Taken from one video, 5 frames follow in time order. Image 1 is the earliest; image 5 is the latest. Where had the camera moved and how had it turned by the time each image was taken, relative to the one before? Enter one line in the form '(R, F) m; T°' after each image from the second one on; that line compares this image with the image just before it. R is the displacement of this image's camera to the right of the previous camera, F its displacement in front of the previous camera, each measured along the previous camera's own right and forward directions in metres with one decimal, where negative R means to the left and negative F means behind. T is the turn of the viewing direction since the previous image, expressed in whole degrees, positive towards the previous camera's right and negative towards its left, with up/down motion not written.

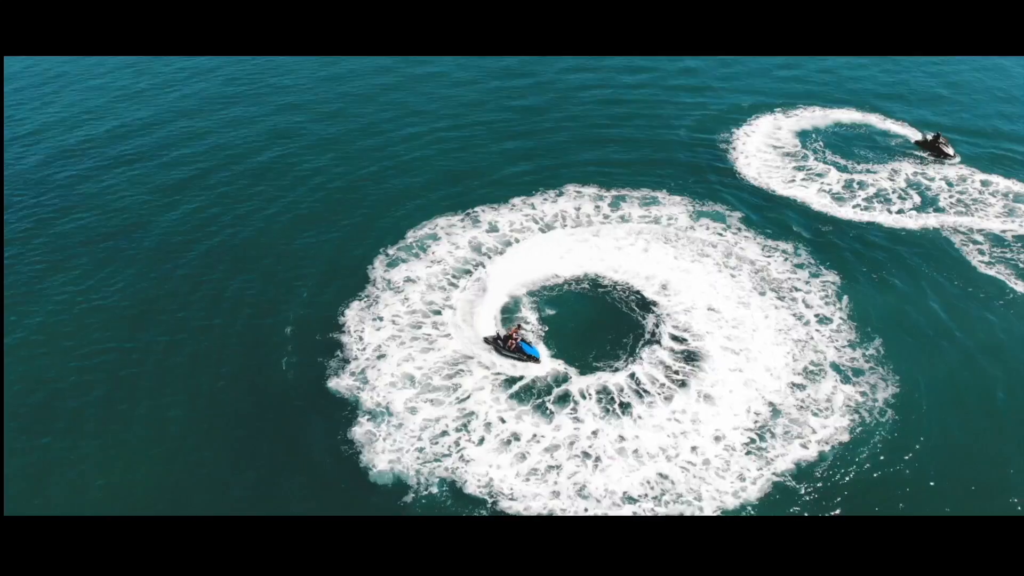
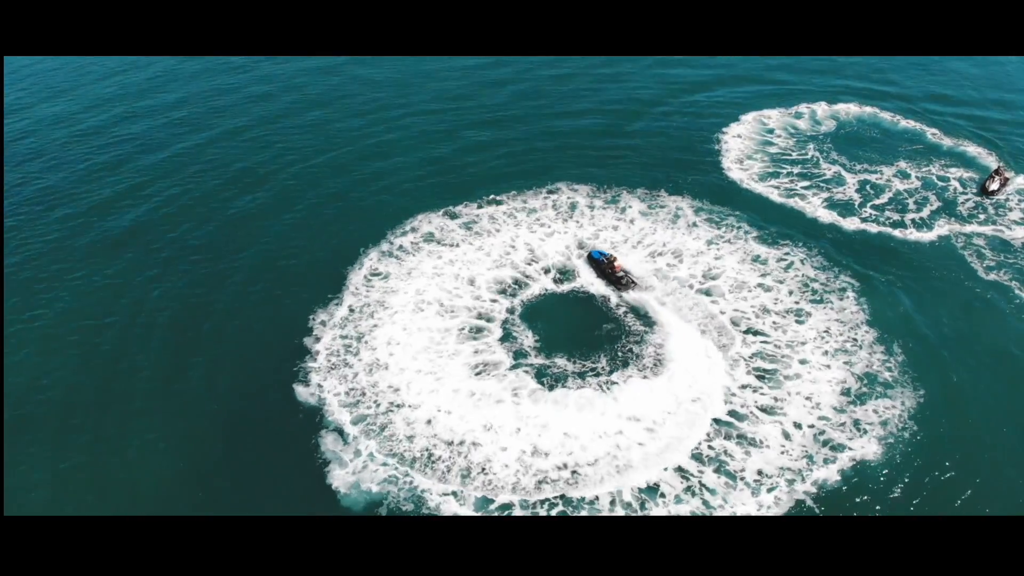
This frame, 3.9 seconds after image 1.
(+1.1, +1.7) m; 0°
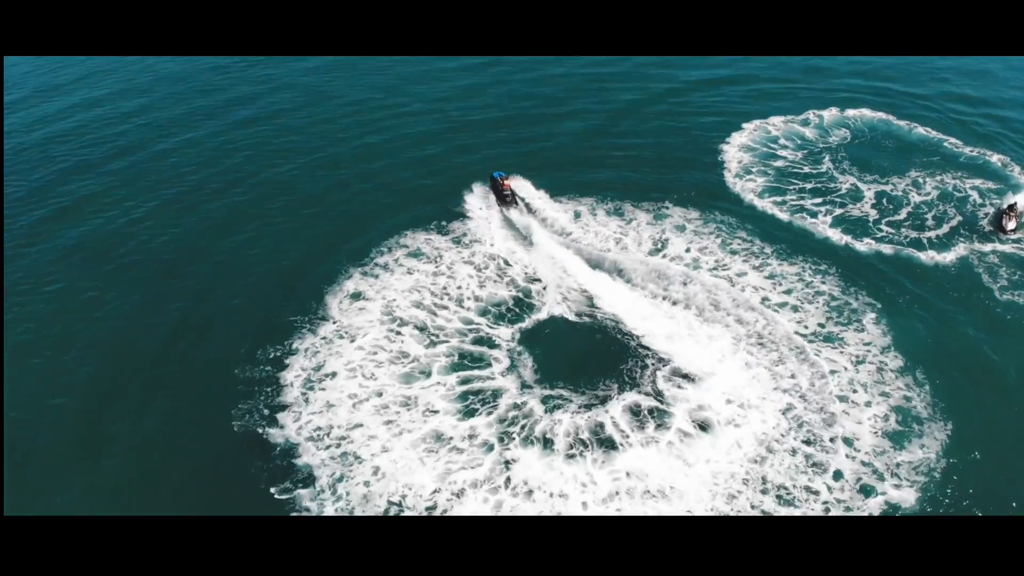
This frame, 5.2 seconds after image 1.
(+0.4, +3.6) m; 0°
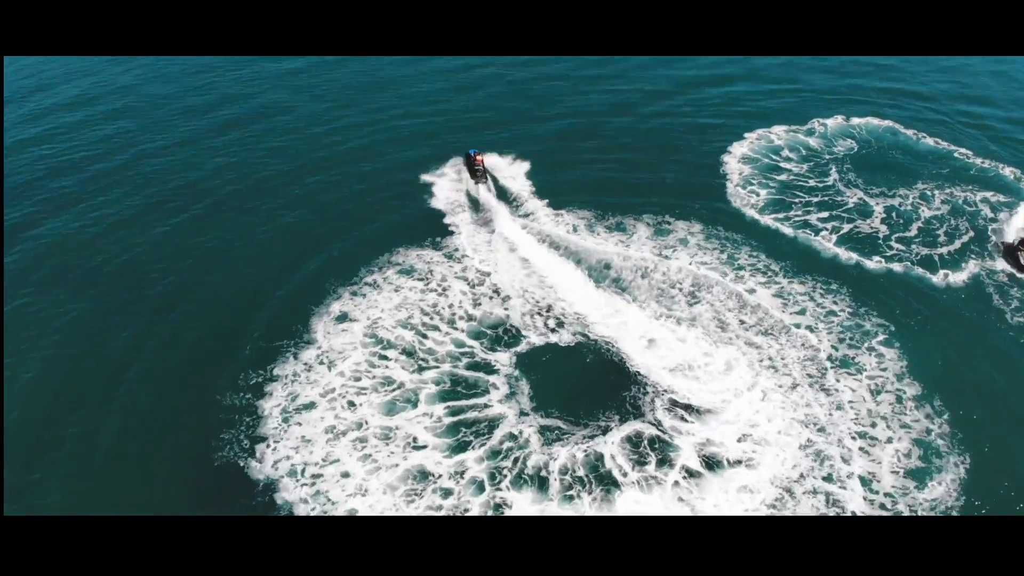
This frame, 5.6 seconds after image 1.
(+0.3, +2.8) m; 0°
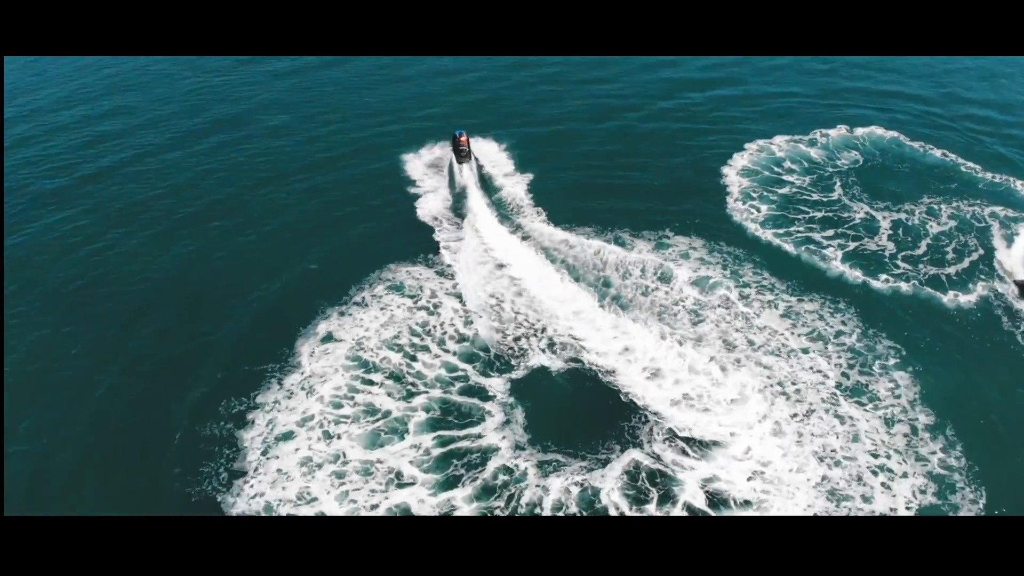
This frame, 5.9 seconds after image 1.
(+0.1, +2.4) m; 0°
